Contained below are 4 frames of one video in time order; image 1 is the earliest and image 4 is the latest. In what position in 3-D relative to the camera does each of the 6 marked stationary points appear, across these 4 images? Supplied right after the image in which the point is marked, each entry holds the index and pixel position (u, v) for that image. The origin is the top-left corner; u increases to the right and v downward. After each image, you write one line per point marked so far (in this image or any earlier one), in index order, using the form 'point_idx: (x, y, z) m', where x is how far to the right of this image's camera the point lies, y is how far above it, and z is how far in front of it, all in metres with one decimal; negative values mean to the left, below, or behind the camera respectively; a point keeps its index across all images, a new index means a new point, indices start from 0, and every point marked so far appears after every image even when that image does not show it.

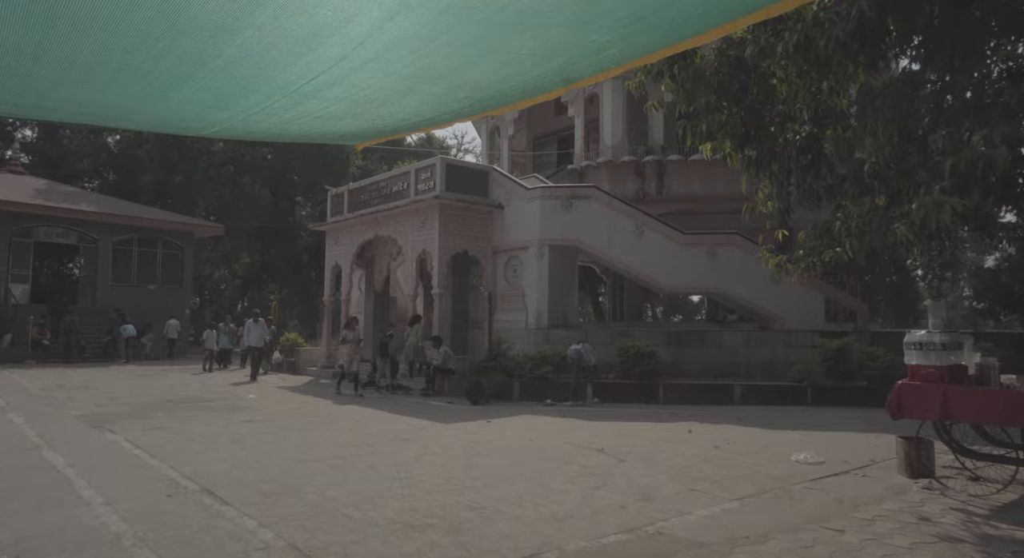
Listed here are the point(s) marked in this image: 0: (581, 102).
0: (+2.2, +5.4, +20.1) m
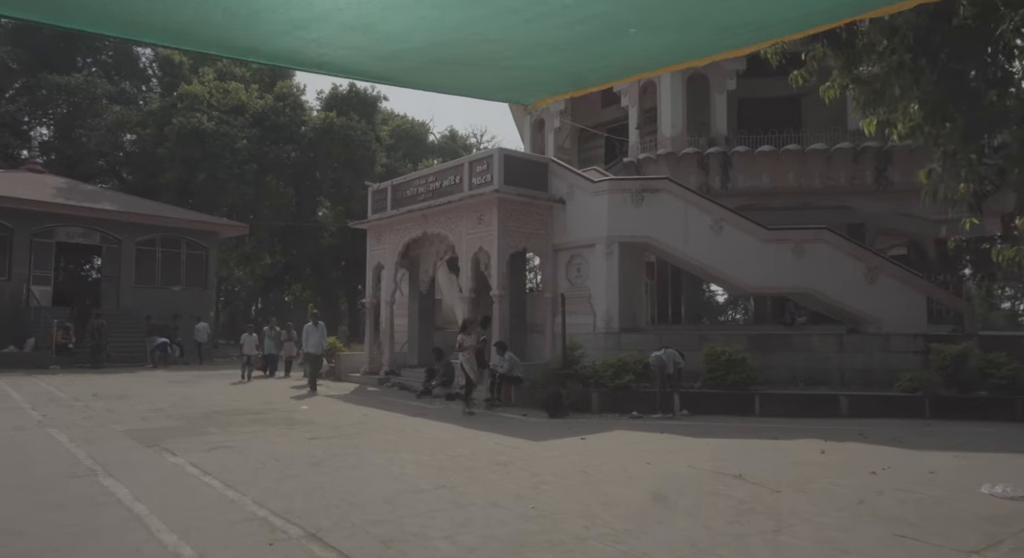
0: (+3.6, +5.4, +19.0) m
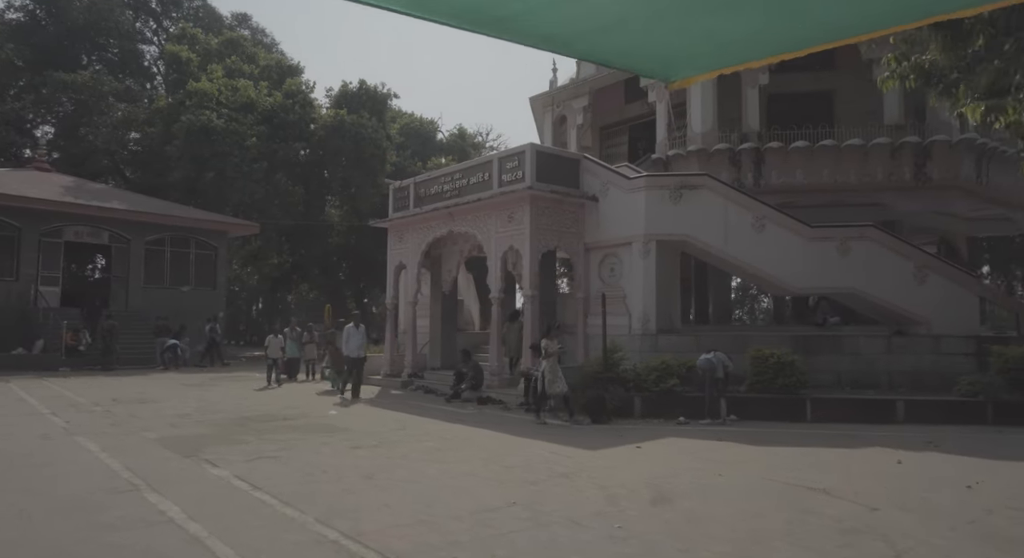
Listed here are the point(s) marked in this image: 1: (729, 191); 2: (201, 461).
0: (+4.2, +5.4, +18.6) m
1: (+4.3, +1.7, +13.0) m
2: (-3.3, -1.9, +7.1) m
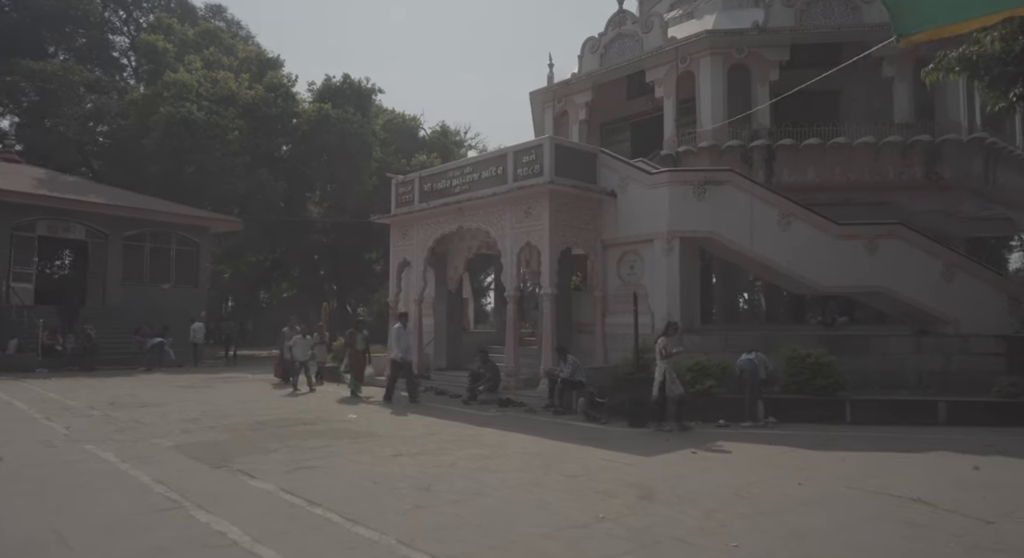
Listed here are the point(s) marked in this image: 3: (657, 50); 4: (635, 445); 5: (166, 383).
0: (+4.4, +5.4, +18.3) m
1: (+4.6, +1.8, +12.7) m
2: (-2.7, -1.9, +6.5) m
3: (+4.0, +6.4, +18.4) m
4: (+1.6, -2.1, +8.6) m
5: (-8.4, -2.5, +16.1) m
